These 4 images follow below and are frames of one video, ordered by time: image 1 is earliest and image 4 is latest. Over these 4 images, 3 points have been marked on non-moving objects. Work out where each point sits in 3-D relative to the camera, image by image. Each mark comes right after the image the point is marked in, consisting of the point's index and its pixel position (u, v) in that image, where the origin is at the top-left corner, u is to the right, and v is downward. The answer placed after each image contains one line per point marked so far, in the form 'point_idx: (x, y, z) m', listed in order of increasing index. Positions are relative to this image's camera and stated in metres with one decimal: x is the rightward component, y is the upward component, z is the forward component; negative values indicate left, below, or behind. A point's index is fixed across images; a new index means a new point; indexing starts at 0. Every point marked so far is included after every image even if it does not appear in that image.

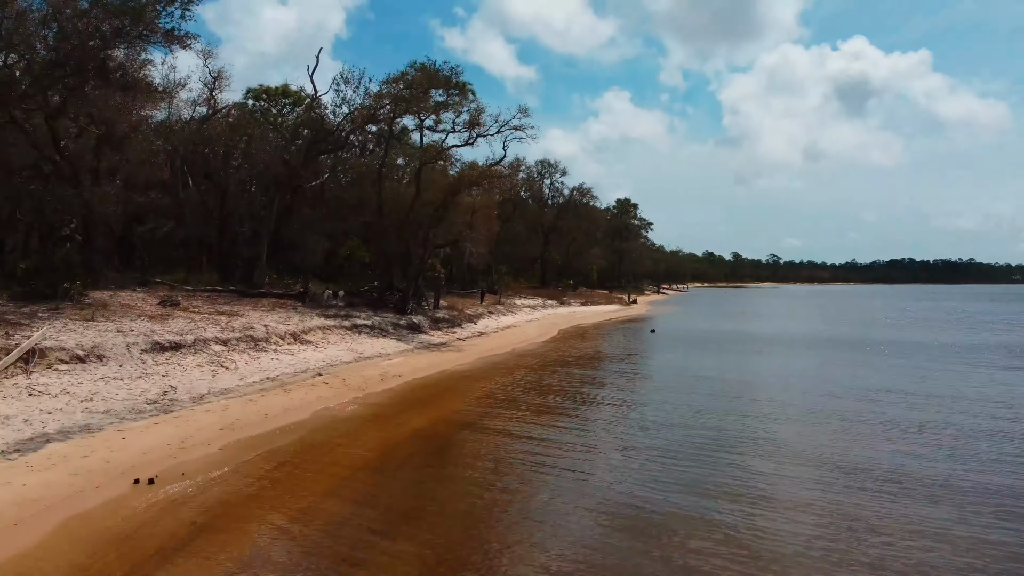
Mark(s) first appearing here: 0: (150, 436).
0: (-3.8, -1.5, +8.5) m
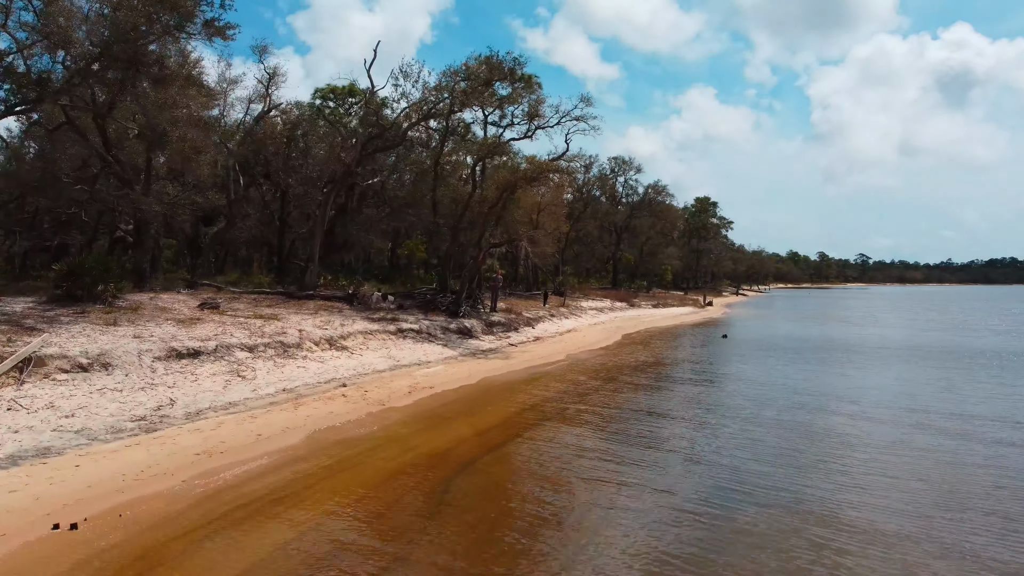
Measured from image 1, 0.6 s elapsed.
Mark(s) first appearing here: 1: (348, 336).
0: (-3.7, -1.6, +7.5) m
1: (-3.5, -1.0, +17.6) m
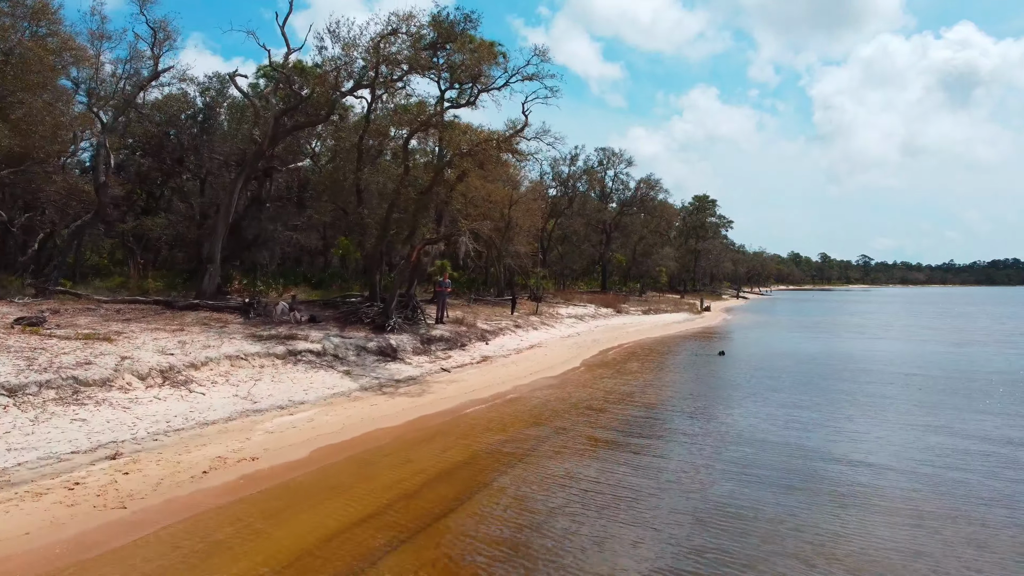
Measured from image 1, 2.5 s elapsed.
0: (-5.1, -1.8, +2.8) m
1: (-4.9, -1.2, +12.9) m
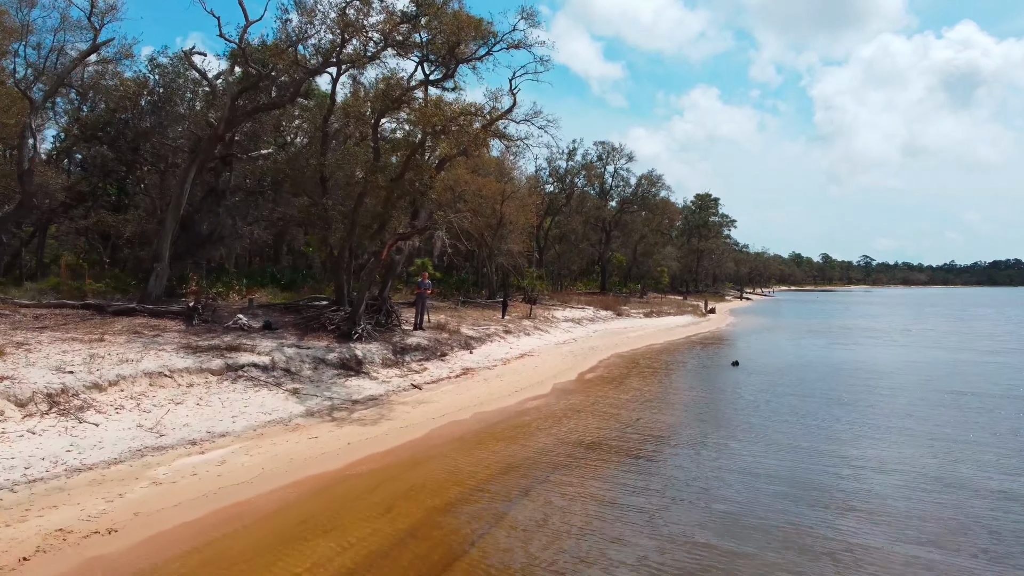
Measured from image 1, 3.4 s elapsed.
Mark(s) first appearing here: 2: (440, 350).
0: (-5.4, -1.8, +0.4) m
1: (-5.2, -1.2, +10.5) m
2: (-1.6, -1.3, +17.9) m
